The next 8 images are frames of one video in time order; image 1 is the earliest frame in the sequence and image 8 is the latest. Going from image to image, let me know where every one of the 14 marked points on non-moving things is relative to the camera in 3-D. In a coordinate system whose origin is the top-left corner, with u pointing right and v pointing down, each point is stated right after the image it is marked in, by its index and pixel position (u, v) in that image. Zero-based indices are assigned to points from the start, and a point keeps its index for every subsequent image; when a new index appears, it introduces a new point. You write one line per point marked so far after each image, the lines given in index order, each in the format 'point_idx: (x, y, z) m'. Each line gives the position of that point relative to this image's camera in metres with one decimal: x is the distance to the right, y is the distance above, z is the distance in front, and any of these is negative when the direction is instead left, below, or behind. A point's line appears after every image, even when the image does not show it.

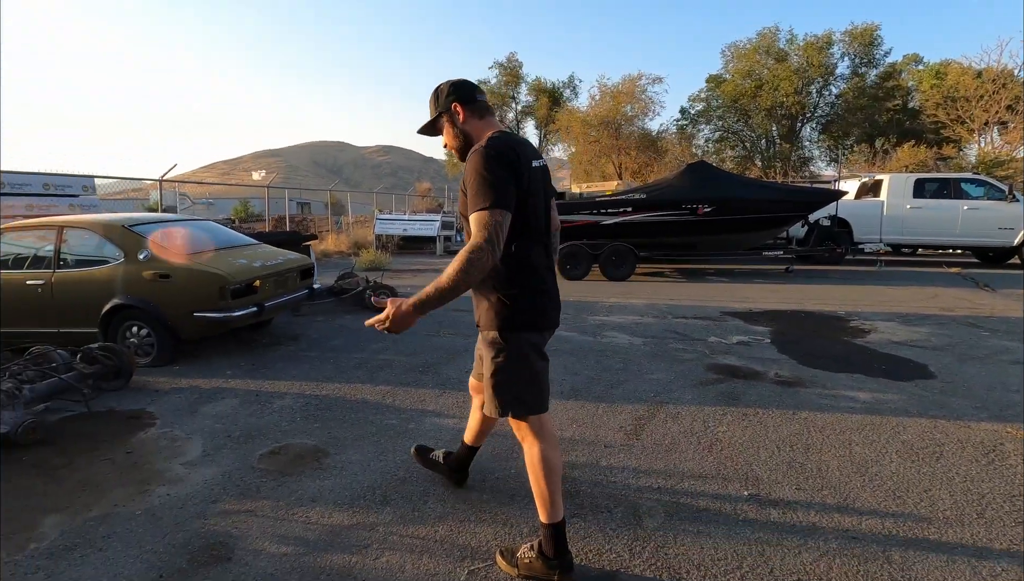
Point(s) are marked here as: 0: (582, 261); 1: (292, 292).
0: (+1.6, +0.7, +11.9) m
1: (-2.6, 0.0, +6.3) m
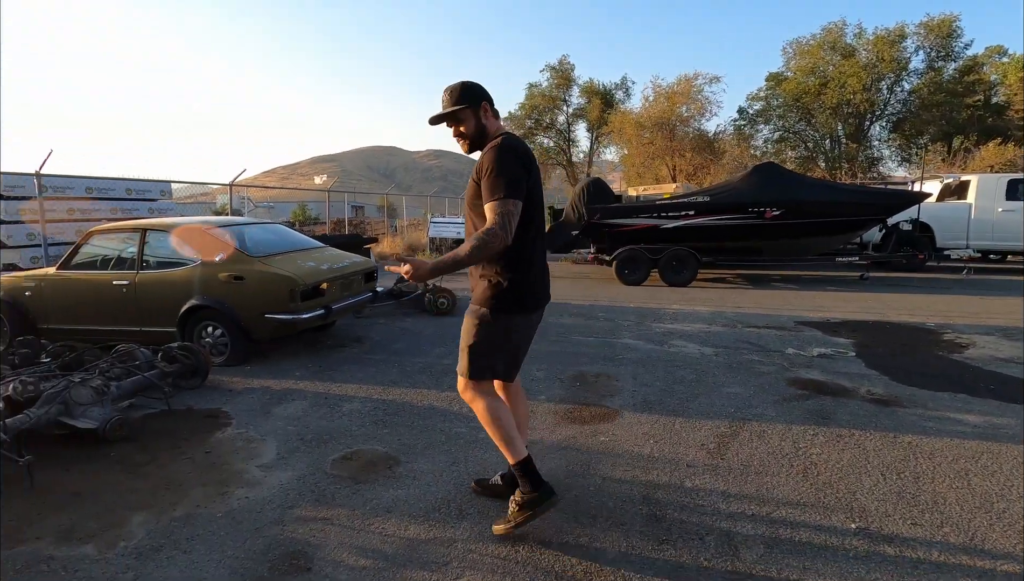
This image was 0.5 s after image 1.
0: (+2.8, +0.5, +11.5) m
1: (-1.9, -0.1, +6.4) m
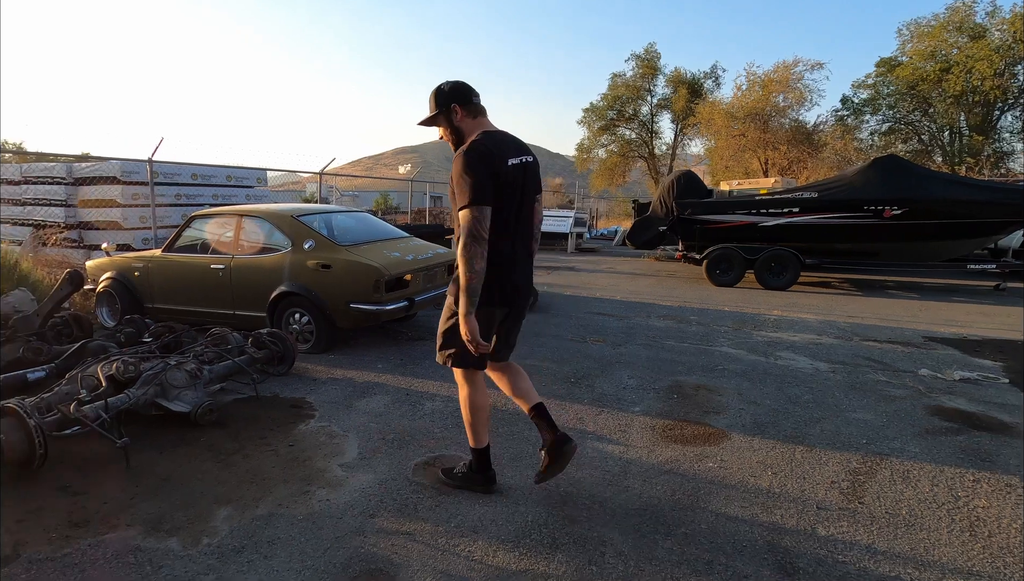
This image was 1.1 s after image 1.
0: (+4.5, +0.5, +10.7) m
1: (-0.9, 0.0, +6.2) m
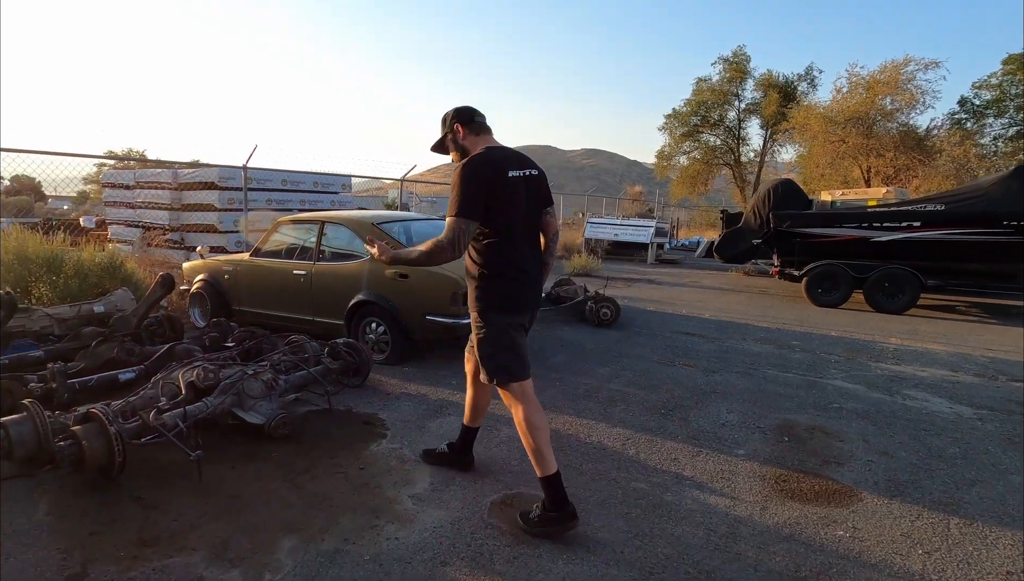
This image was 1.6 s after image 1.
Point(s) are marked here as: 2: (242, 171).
0: (+5.9, +0.1, +9.7) m
1: (+0.1, -0.1, +5.9) m
2: (-4.8, +2.1, +9.5) m
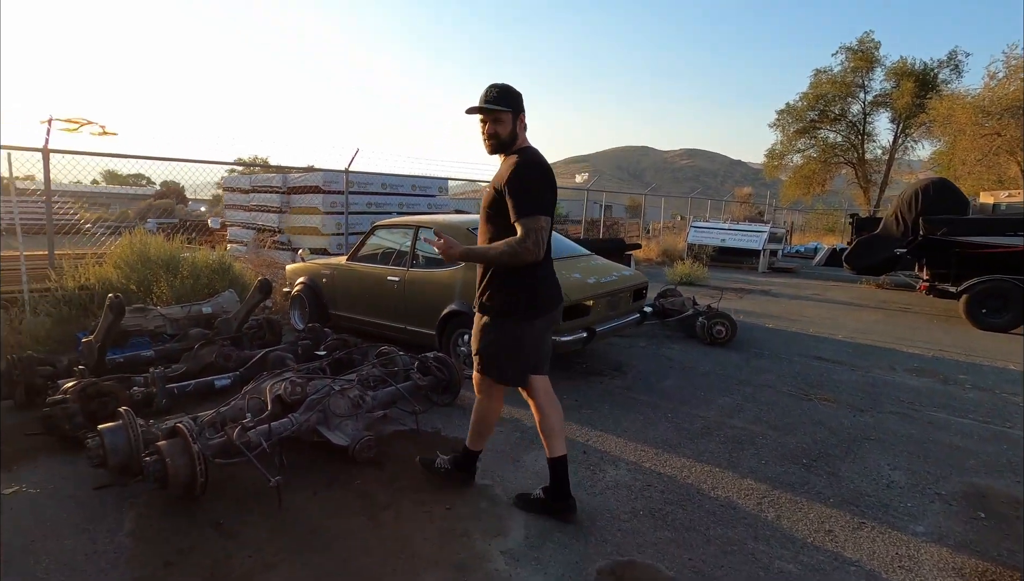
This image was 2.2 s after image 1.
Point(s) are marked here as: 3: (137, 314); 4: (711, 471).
0: (+7.5, -0.2, +8.0) m
1: (+1.1, -0.3, +5.3) m
2: (-3.0, +2.1, +9.6) m
3: (-3.7, -0.2, +5.3) m
4: (+1.3, -1.2, +3.5) m
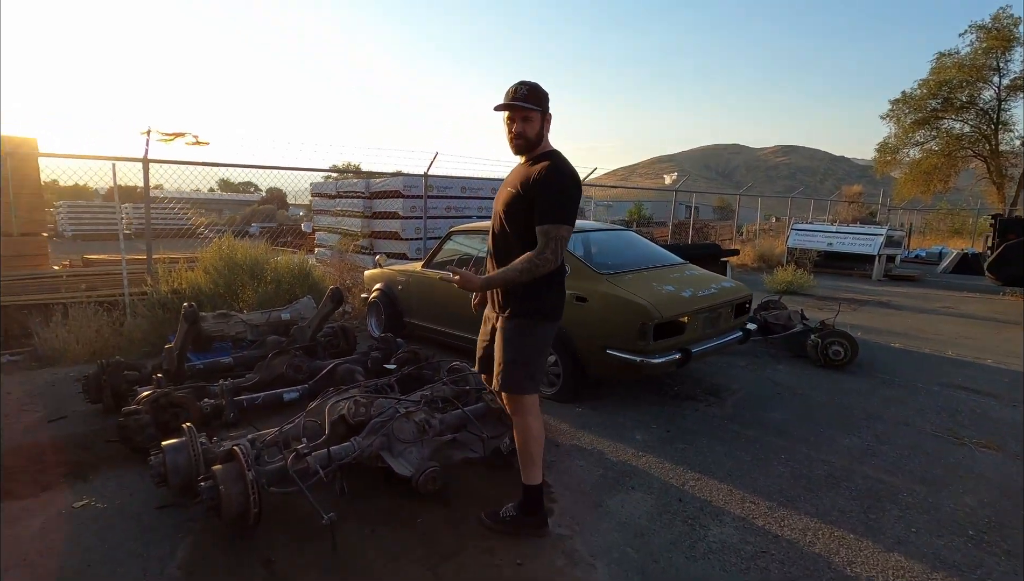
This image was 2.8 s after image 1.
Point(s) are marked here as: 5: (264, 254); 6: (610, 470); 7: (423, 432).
0: (+8.6, -0.4, +6.4) m
1: (+1.8, -0.4, +4.6) m
2: (-1.6, +2.0, +9.5) m
3: (-2.9, -0.3, +5.3) m
4: (+1.7, -1.3, +2.8) m
5: (-3.3, +0.5, +7.2) m
6: (+0.6, -1.2, +3.5) m
7: (-0.6, -0.9, +3.4) m
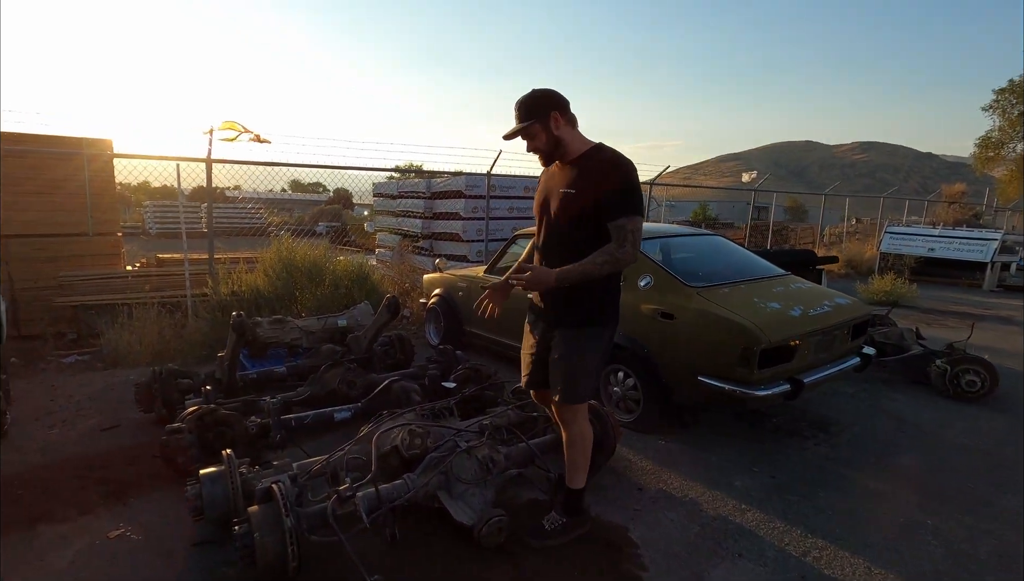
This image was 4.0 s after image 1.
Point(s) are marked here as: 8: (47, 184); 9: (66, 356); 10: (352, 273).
0: (+9.3, -0.7, +4.9) m
1: (+2.4, -0.5, +3.9) m
2: (-0.4, +1.9, +9.1) m
3: (-2.3, -0.3, +5.1) m
4: (+2.1, -1.4, +2.1) m
5: (-2.5, +0.5, +7.0) m
6: (+1.1, -1.3, +2.9) m
7: (-0.1, -1.0, +2.9) m
8: (-5.6, +1.3, +6.4) m
9: (-4.8, -0.7, +5.7) m
10: (-2.1, +0.2, +7.0) m
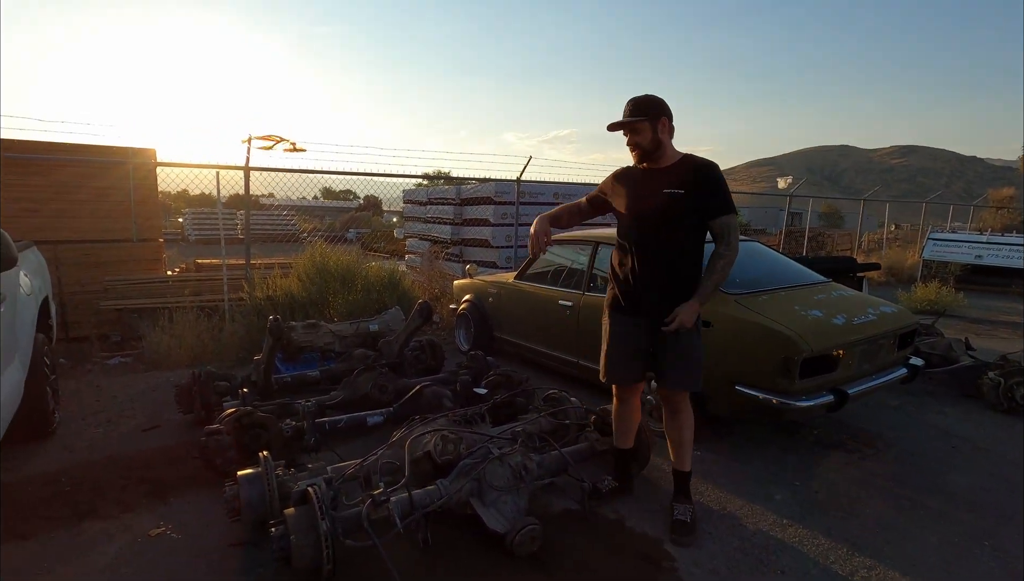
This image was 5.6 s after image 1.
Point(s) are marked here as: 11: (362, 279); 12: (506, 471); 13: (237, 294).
0: (+9.5, -0.8, +4.4) m
1: (+2.6, -0.6, +3.8) m
2: (+0.1, +1.8, +9.1) m
3: (-2.0, -0.4, +5.2) m
4: (+2.2, -1.5, +1.9) m
5: (-2.1, +0.4, +7.1) m
6: (+1.2, -1.3, +2.8) m
7: (0.0, -1.0, +2.9) m
8: (-5.2, +1.2, +6.7) m
9: (-4.5, -0.7, +5.9) m
10: (-1.7, +0.2, +7.1) m
11: (-1.9, +0.1, +6.9) m
12: (0.0, -1.0, +2.9) m
13: (-3.5, 0.0, +6.9) m
